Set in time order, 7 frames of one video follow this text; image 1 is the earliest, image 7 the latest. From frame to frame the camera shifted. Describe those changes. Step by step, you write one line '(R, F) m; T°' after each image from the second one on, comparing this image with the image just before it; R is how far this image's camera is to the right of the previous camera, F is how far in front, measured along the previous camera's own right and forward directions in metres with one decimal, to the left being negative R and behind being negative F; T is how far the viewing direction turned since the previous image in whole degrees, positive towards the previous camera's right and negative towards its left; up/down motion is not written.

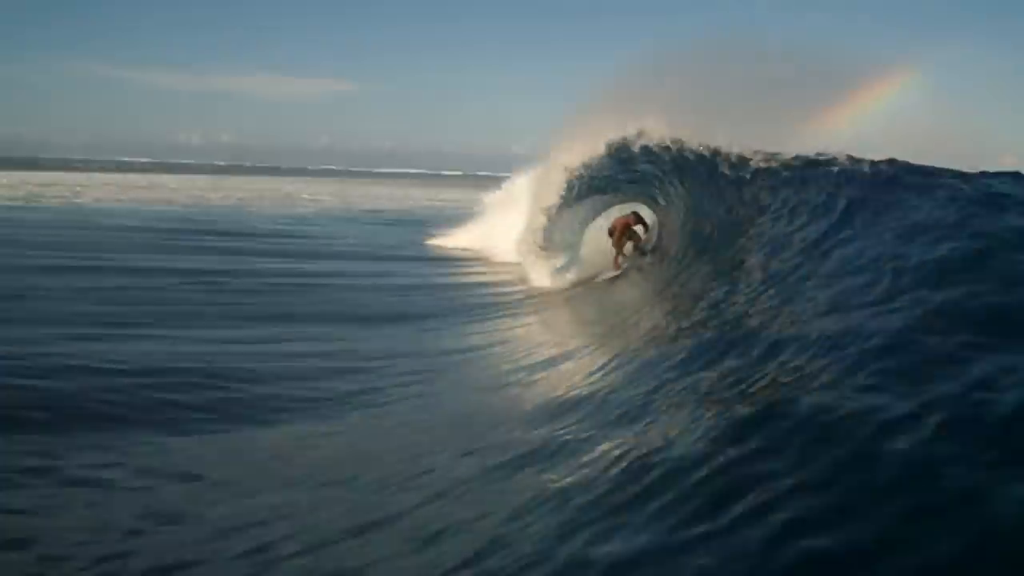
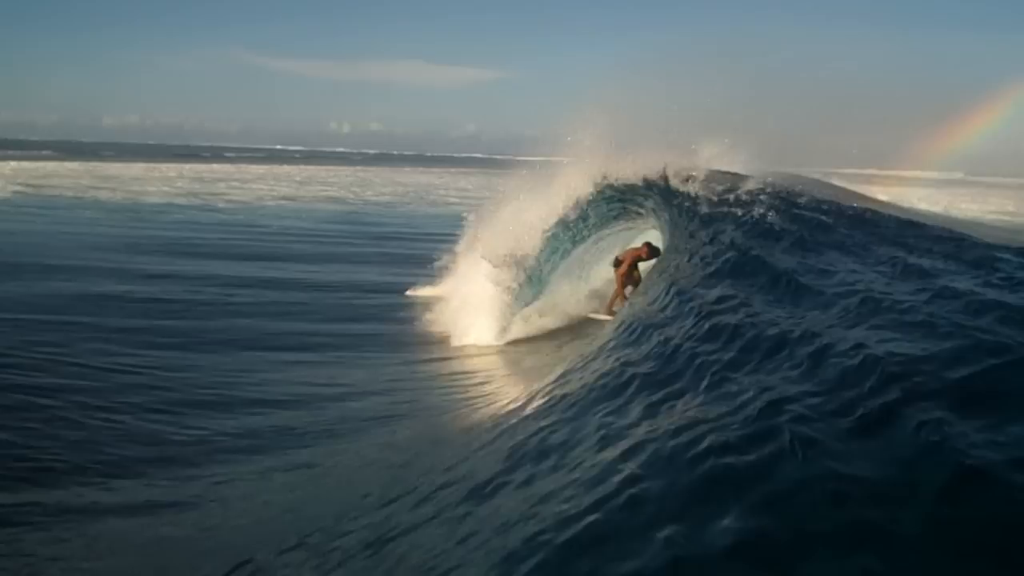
(+1.7, +0.3) m; -9°
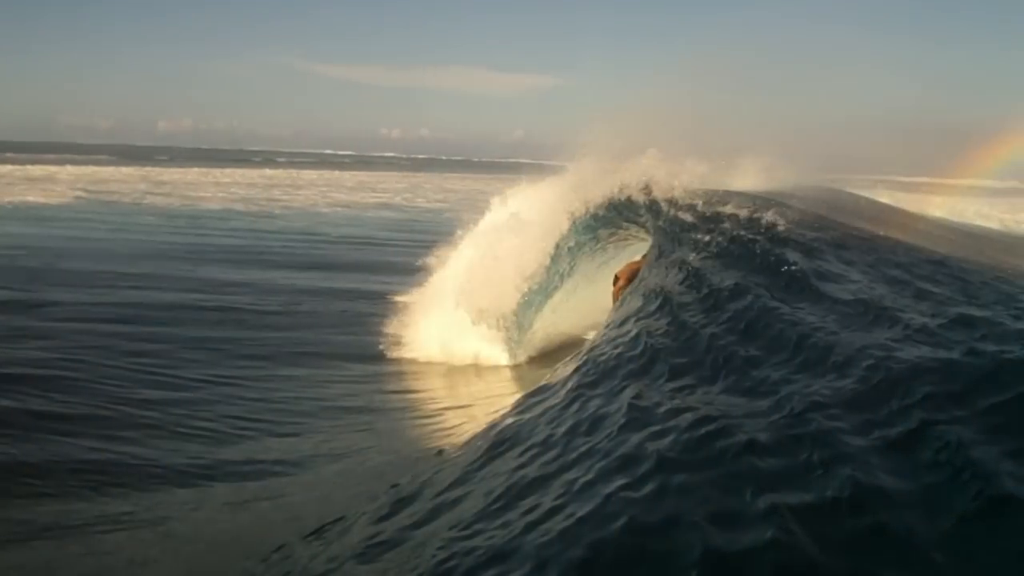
(+0.3, -0.4) m; -3°
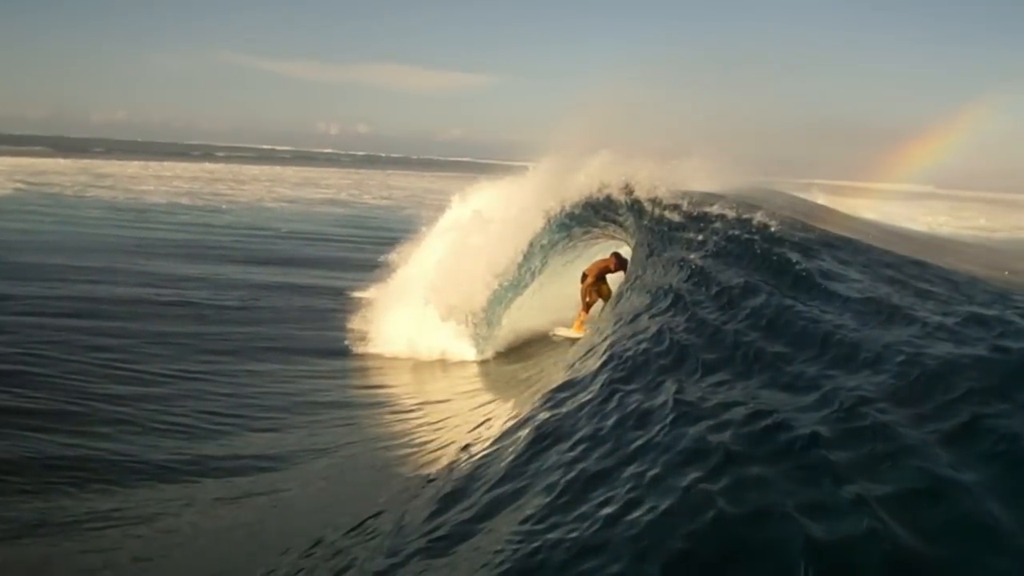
(-0.5, 0.0) m; +4°
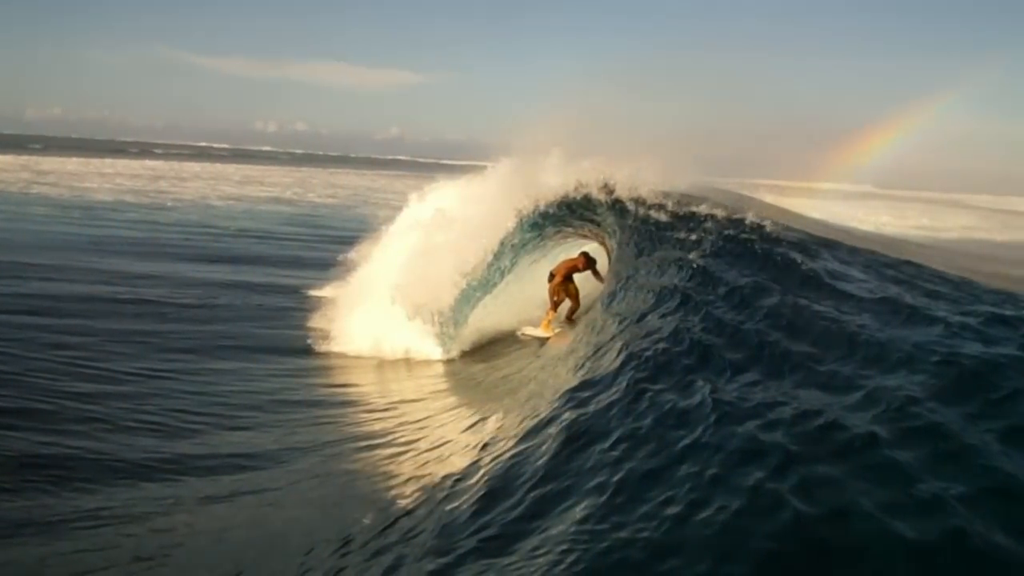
(-0.4, 0.0) m; +4°
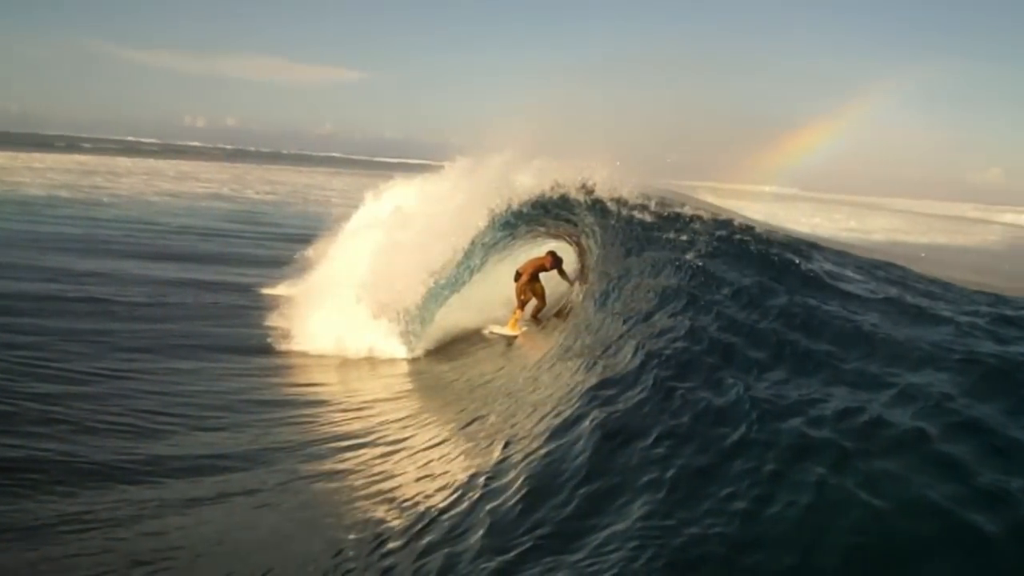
(-0.5, 0.0) m; +4°
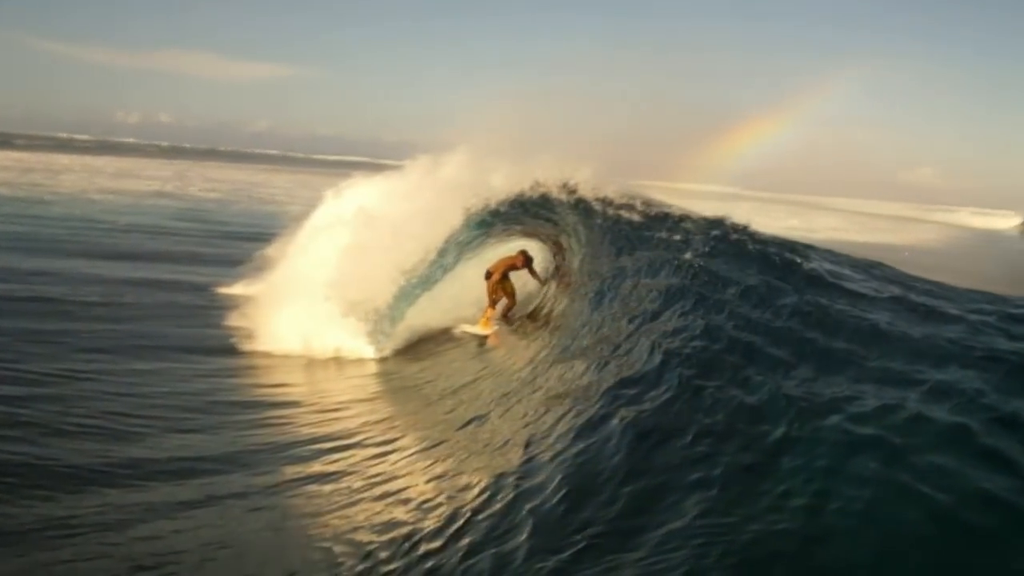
(-0.5, +0.1) m; +4°
